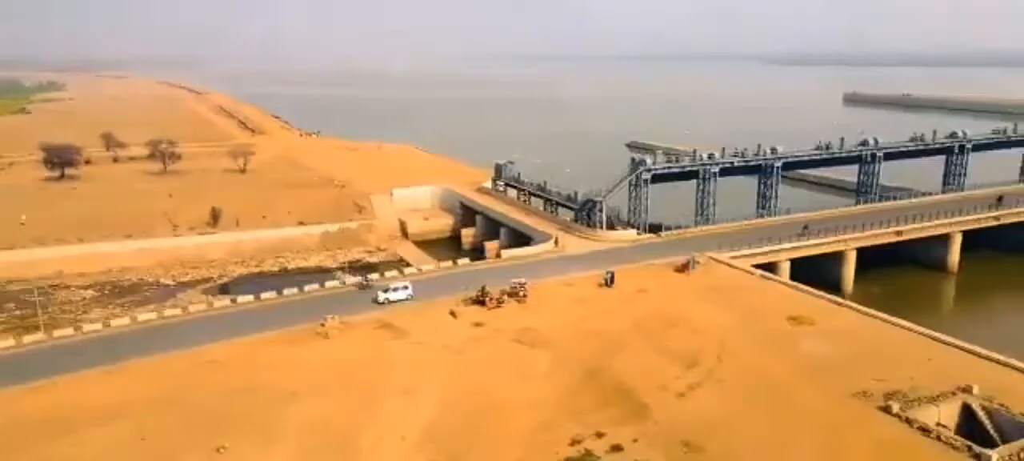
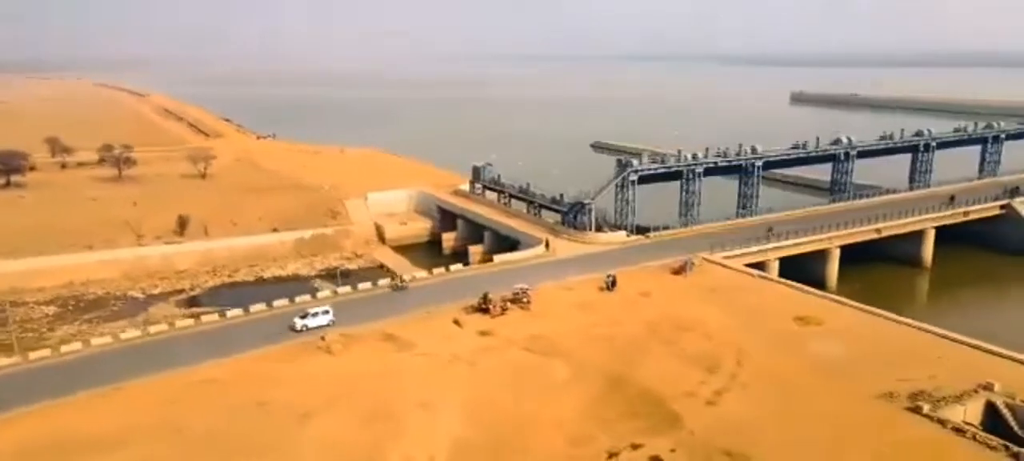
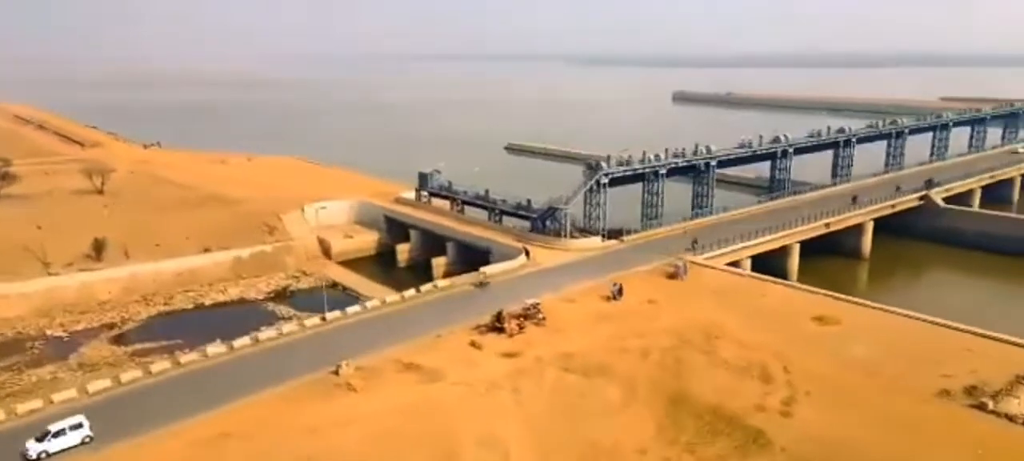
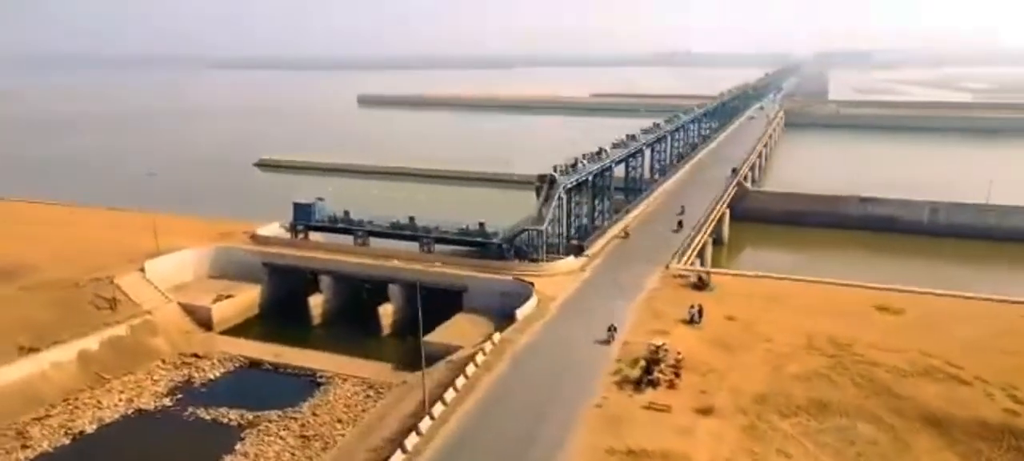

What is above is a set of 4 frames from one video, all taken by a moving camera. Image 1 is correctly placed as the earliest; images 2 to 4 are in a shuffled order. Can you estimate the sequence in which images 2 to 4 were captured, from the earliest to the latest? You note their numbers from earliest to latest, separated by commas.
2, 3, 4
